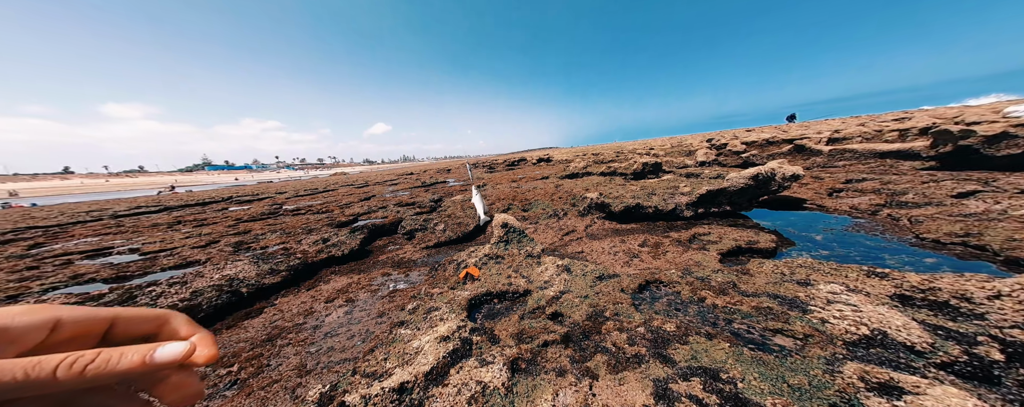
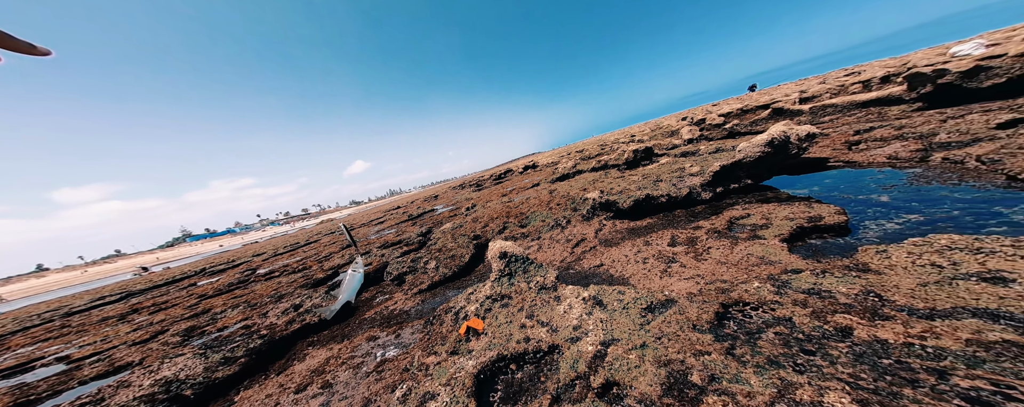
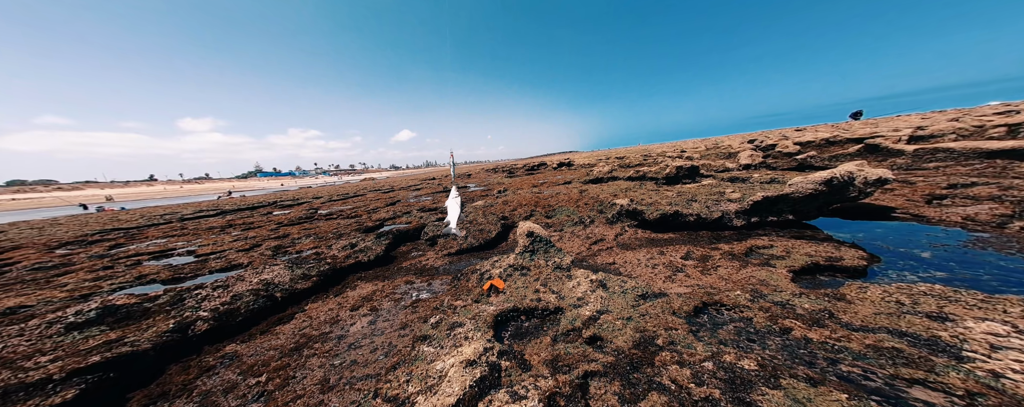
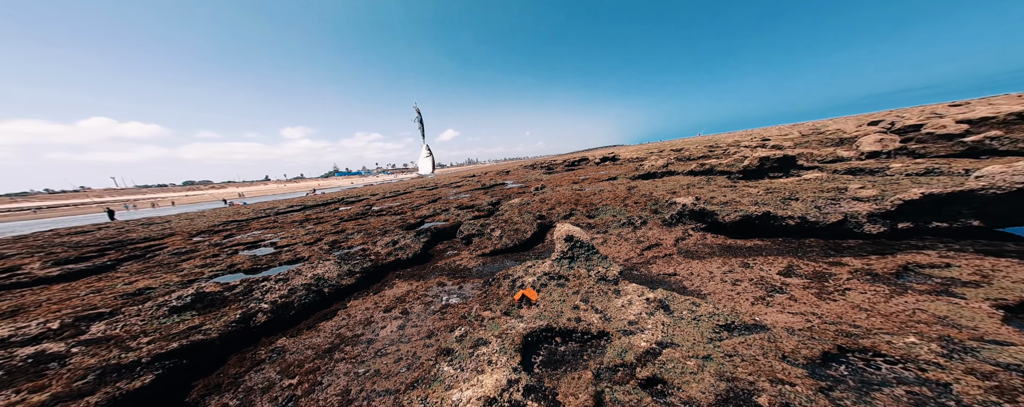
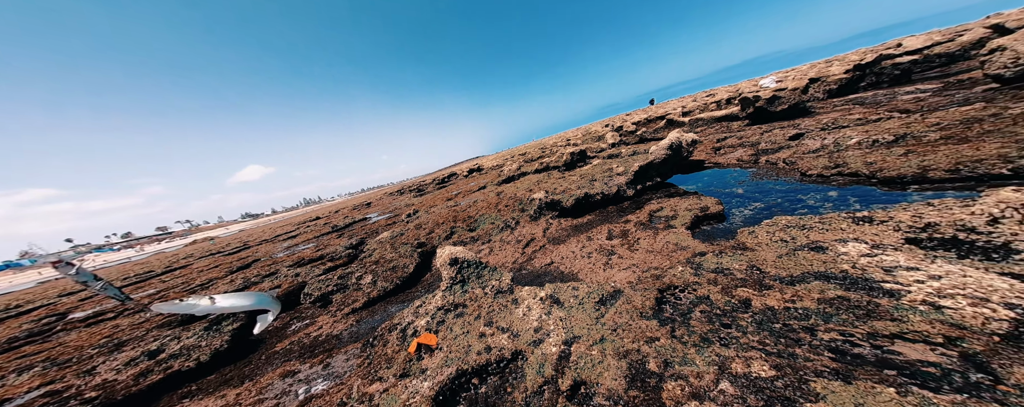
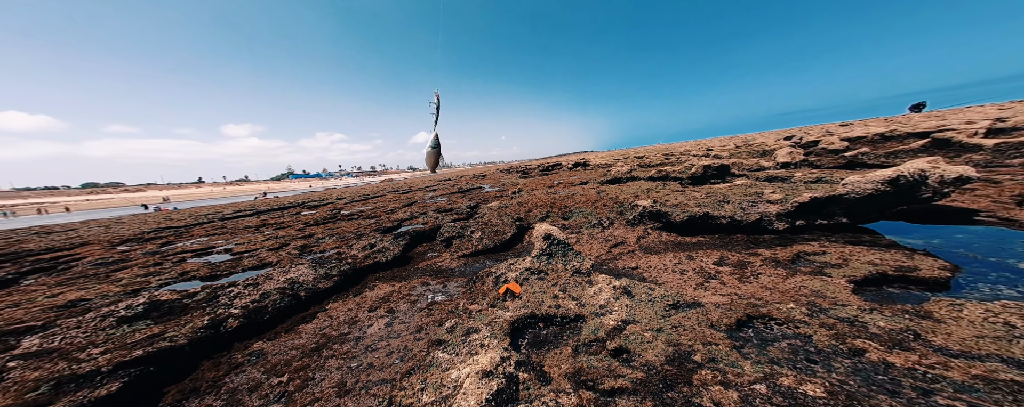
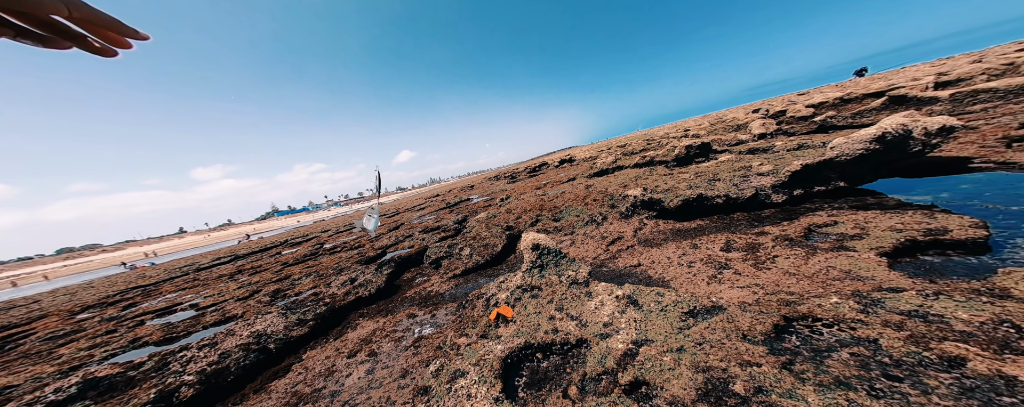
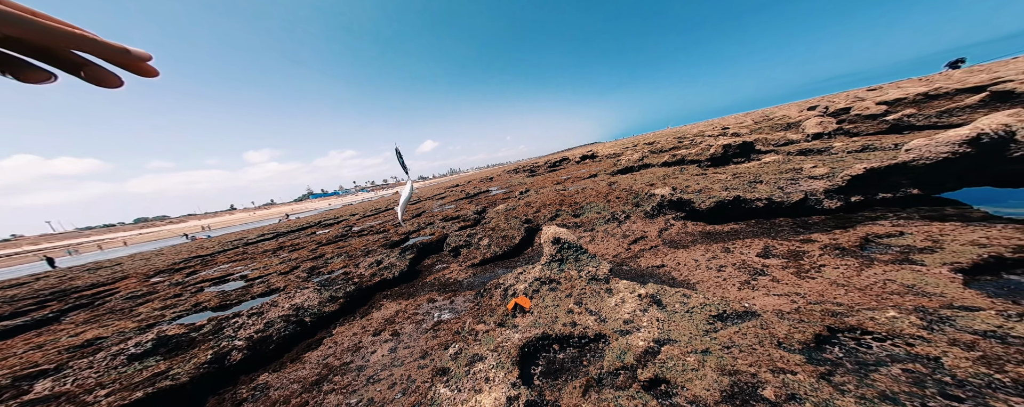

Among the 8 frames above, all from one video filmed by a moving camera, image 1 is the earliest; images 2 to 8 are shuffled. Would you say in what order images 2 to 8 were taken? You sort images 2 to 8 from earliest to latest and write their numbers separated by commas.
3, 6, 4, 8, 7, 2, 5
